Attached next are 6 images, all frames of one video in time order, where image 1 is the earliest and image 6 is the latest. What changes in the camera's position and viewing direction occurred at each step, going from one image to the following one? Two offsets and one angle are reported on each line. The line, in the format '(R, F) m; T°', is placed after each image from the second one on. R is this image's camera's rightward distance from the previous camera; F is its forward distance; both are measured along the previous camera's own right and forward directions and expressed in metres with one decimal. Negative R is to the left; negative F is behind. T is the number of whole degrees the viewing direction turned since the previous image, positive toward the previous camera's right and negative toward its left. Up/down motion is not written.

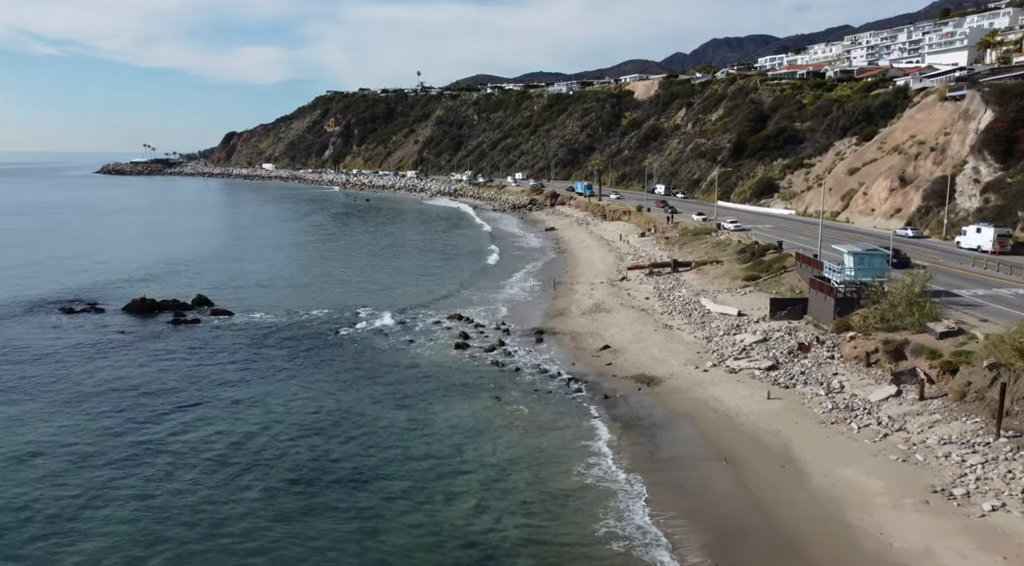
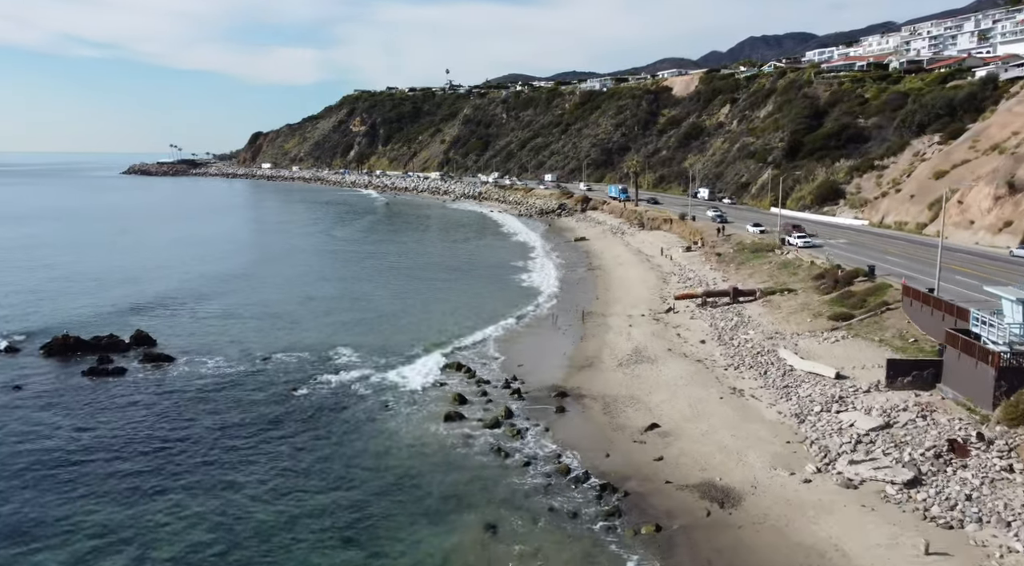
(+0.7, +10.3) m; -2°
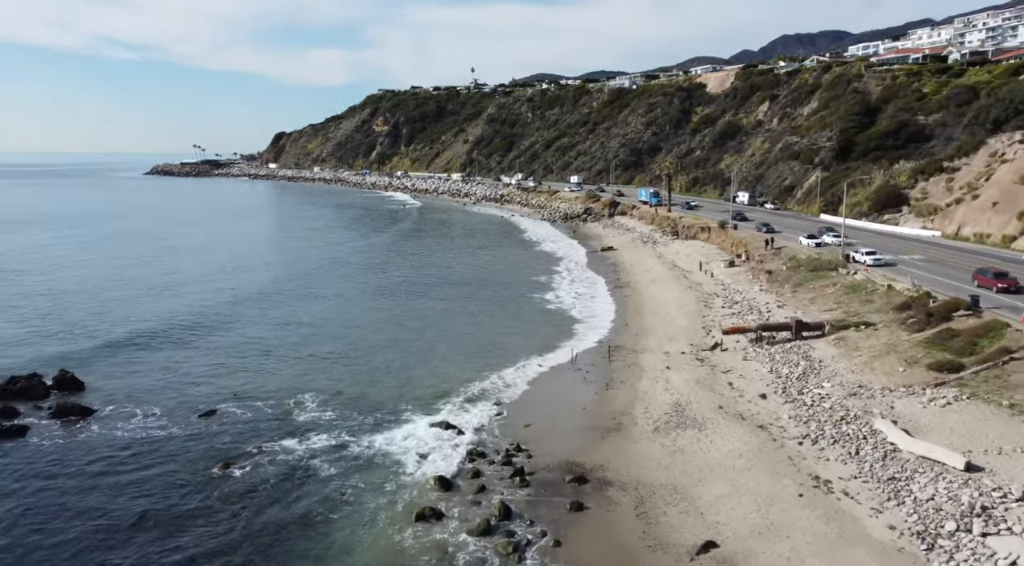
(+0.7, +7.7) m; -2°
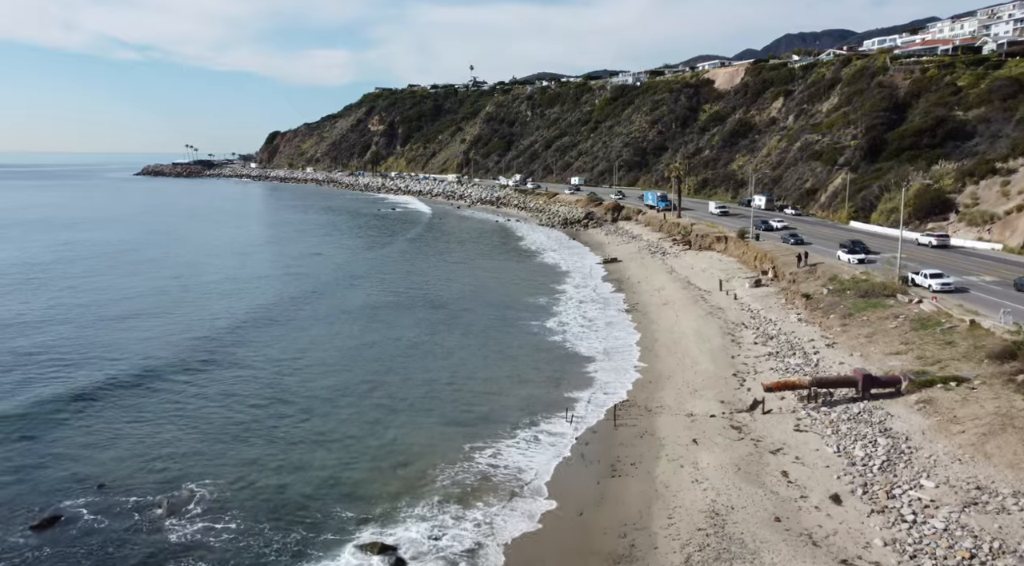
(+0.9, +8.3) m; 0°
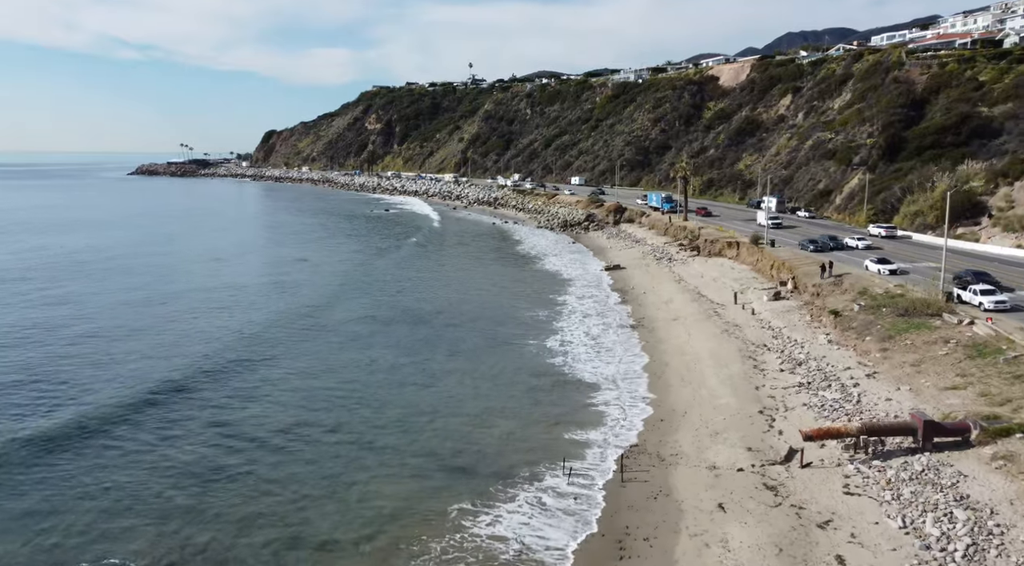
(+0.4, +4.6) m; 0°
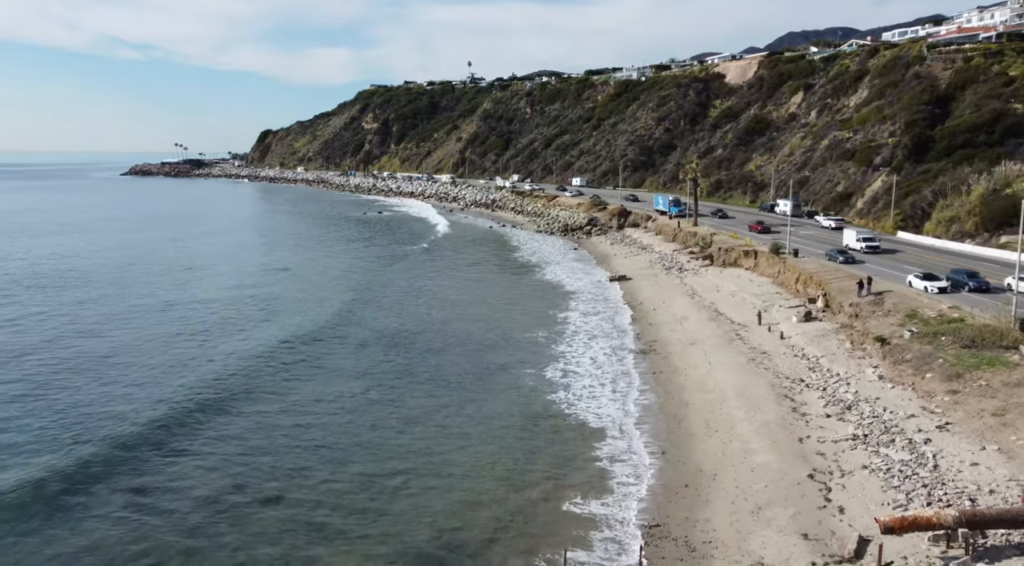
(+0.3, +5.2) m; 0°
